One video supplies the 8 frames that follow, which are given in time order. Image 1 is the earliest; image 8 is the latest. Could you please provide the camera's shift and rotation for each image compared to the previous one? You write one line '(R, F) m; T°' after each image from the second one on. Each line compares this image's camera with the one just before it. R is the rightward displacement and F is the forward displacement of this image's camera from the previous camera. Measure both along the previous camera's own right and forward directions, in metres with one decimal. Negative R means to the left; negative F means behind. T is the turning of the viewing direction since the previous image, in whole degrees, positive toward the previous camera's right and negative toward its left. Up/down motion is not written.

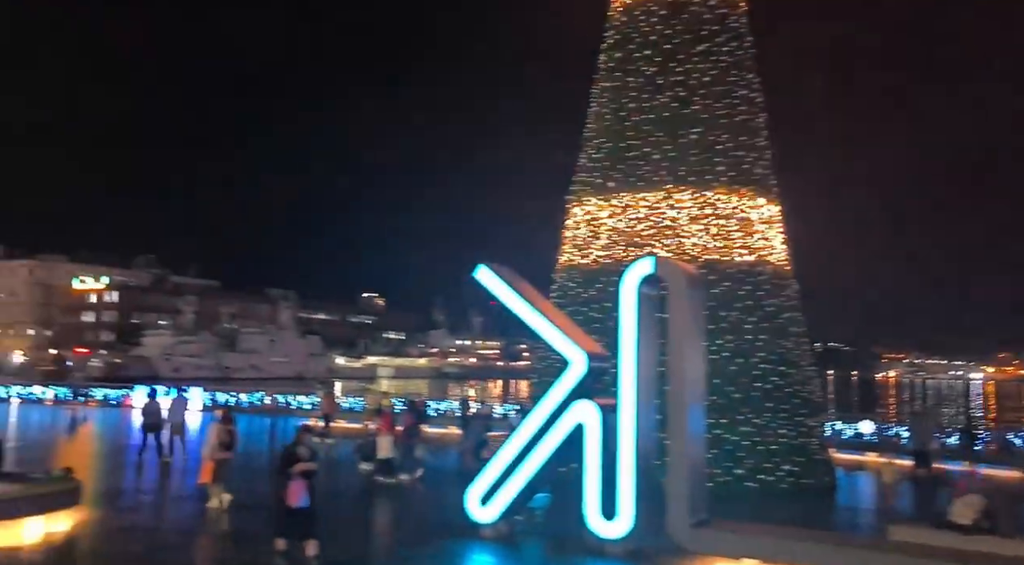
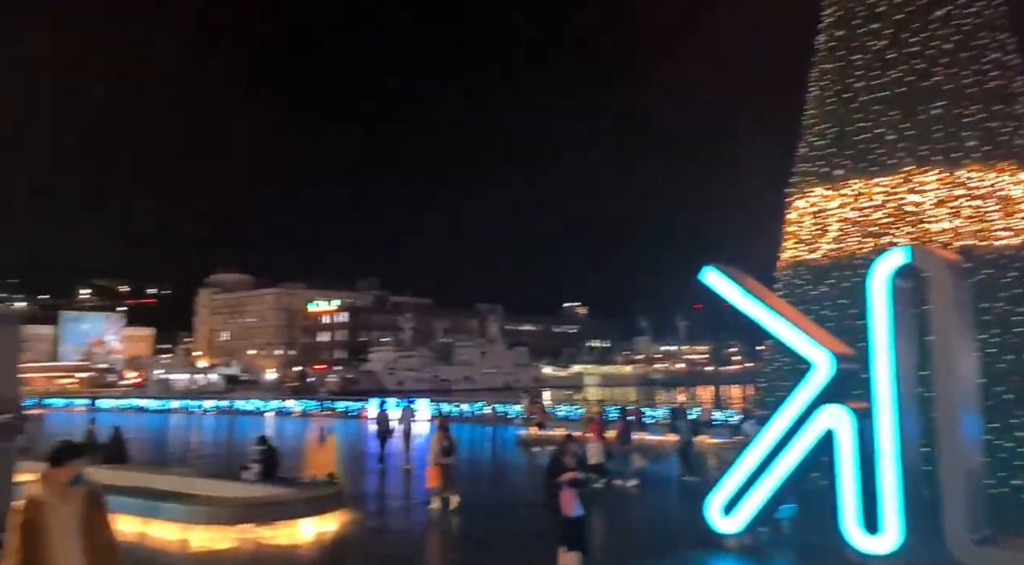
(-0.3, 0.0) m; -15°
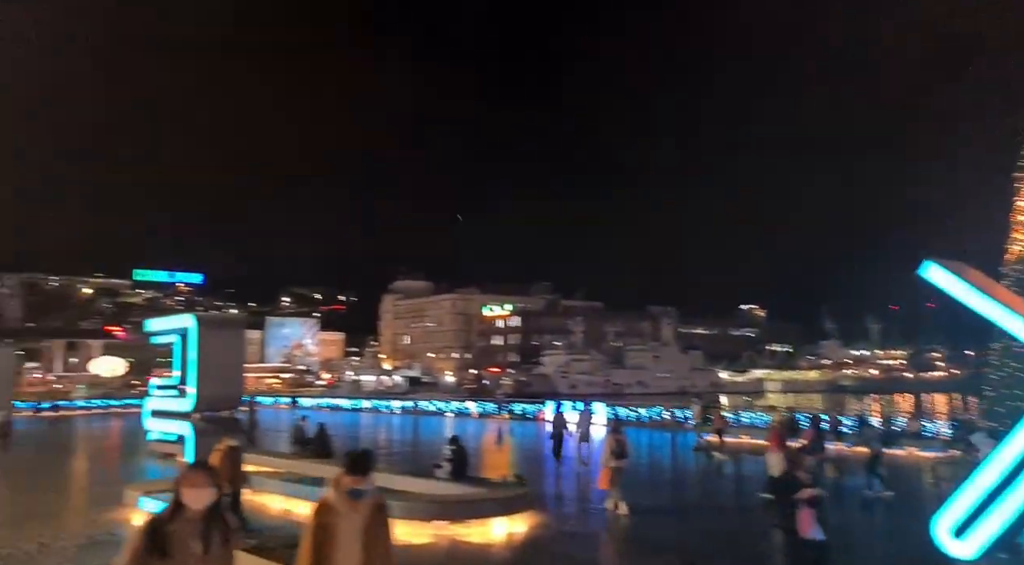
(-0.2, +0.1) m; -13°
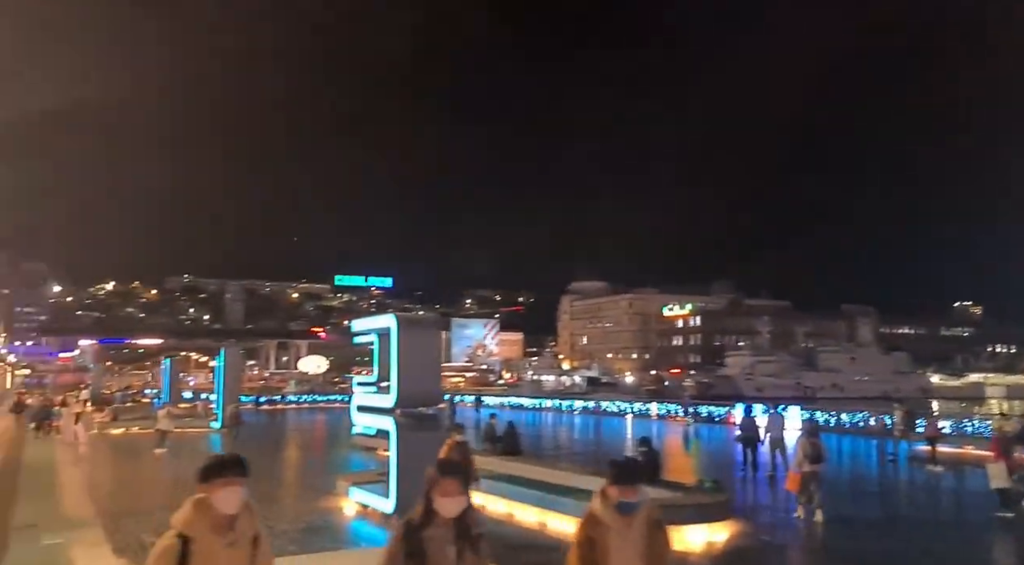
(-0.2, +0.1) m; -13°
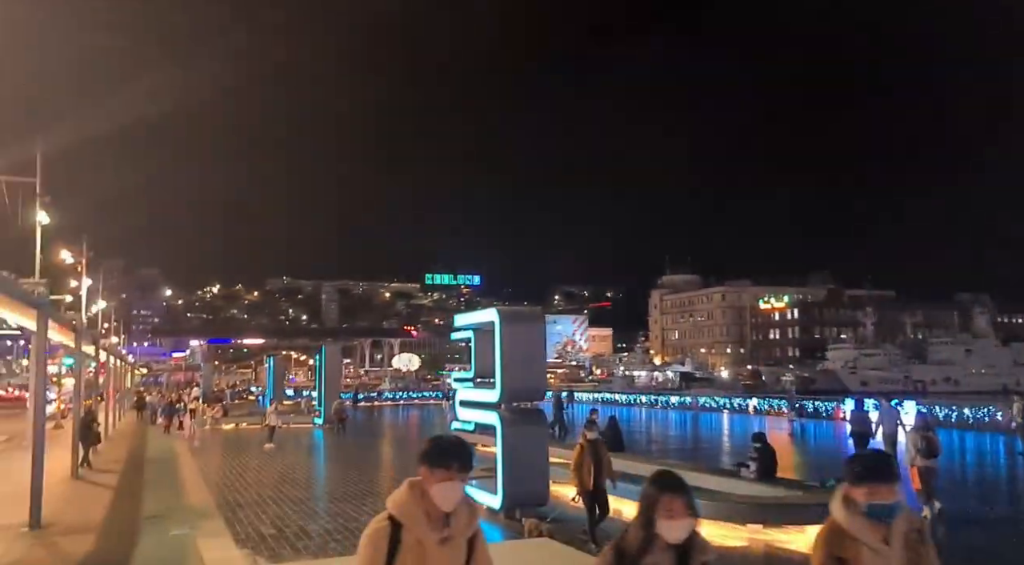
(-0.2, +0.2) m; -7°
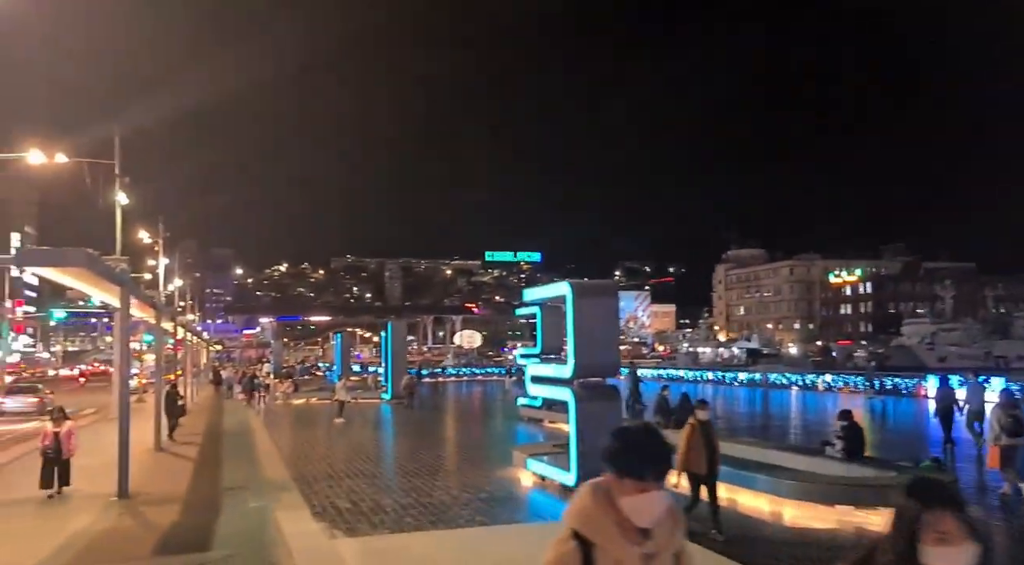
(-0.2, +0.2) m; -5°
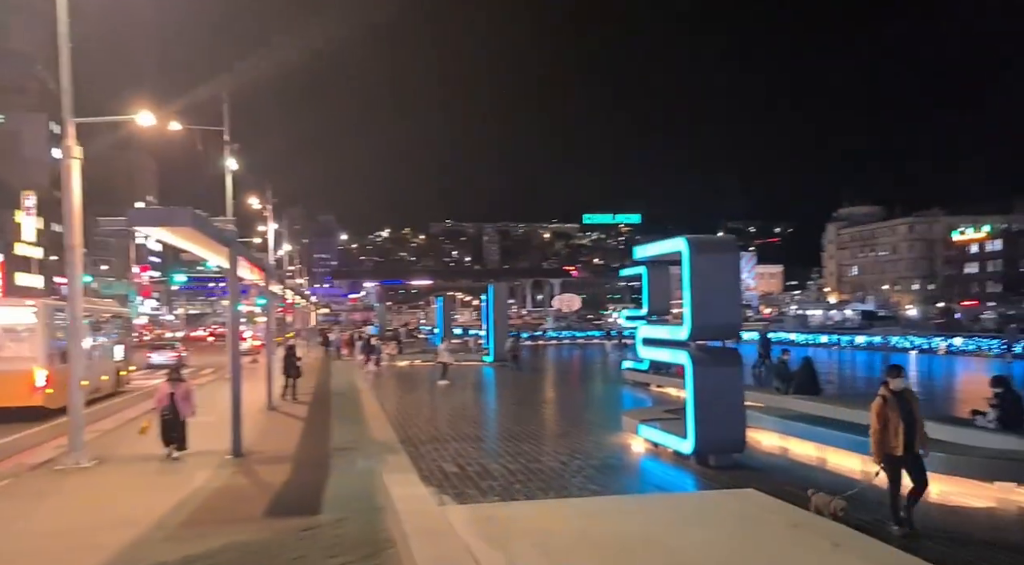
(-0.2, +0.6) m; -7°
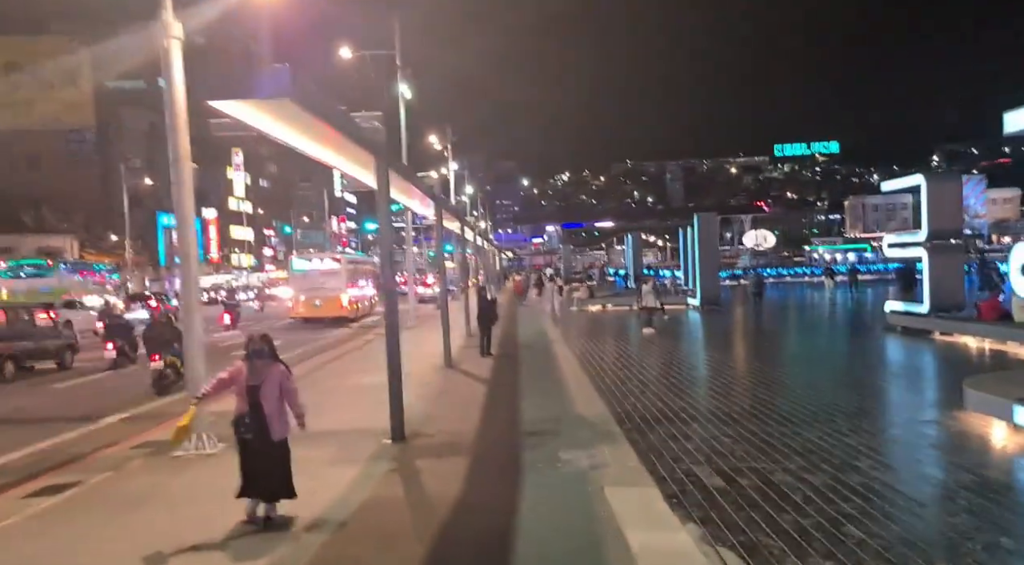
(-0.9, +3.8) m; -14°
